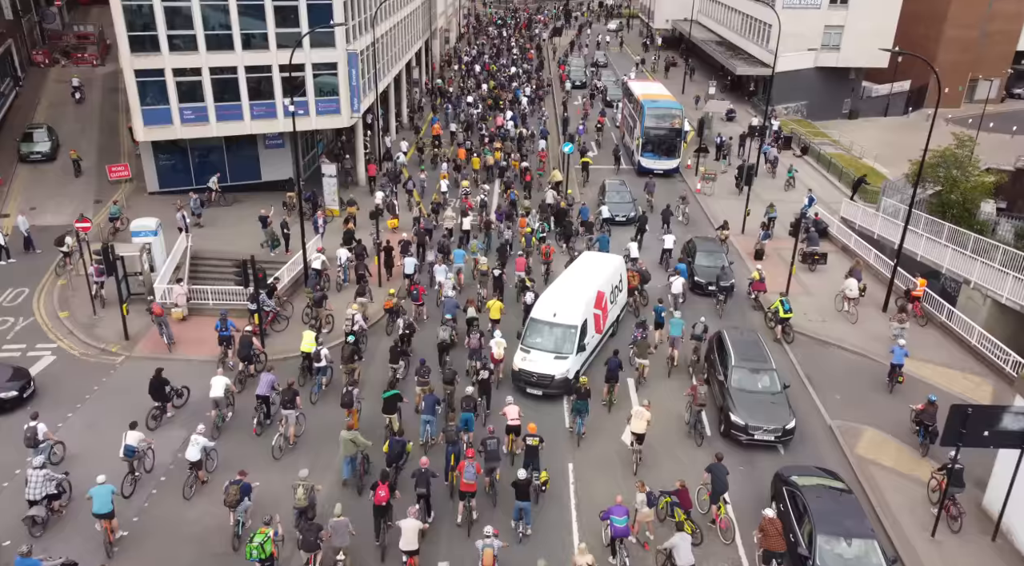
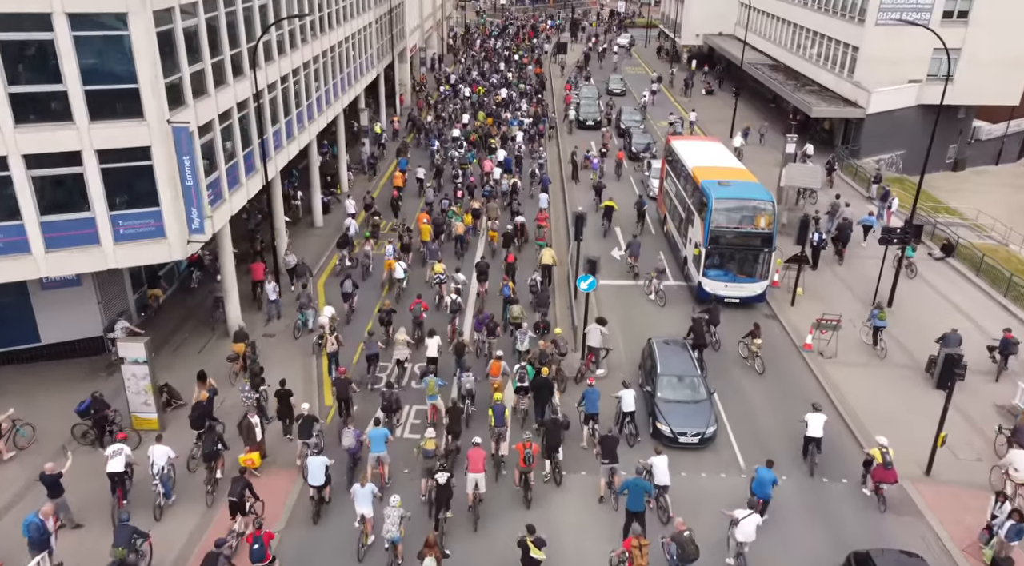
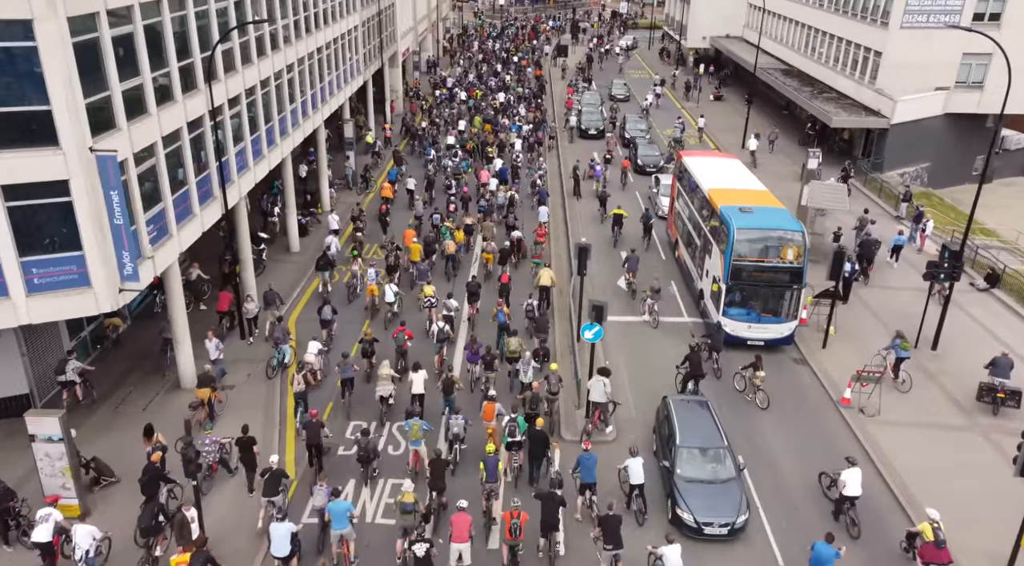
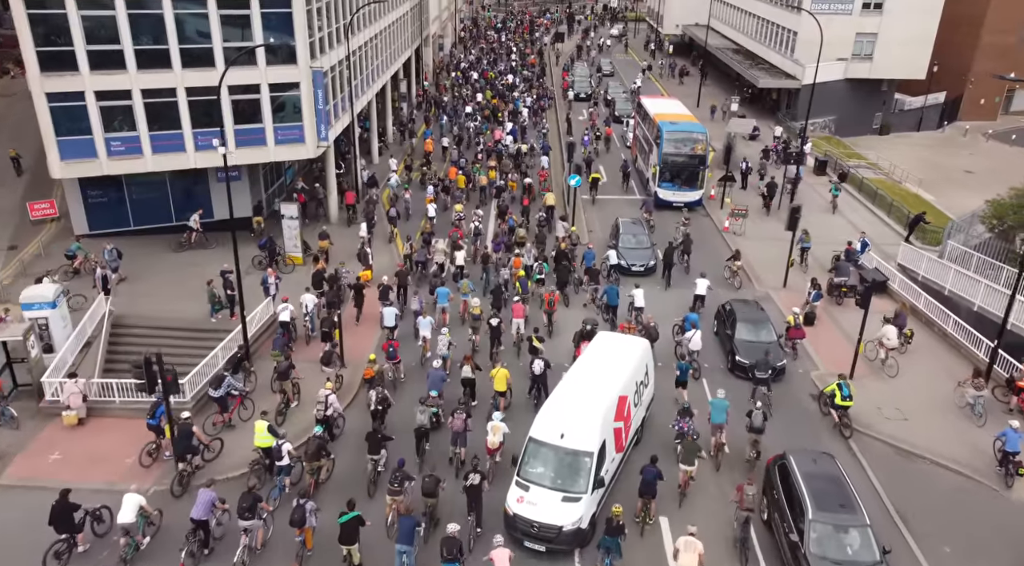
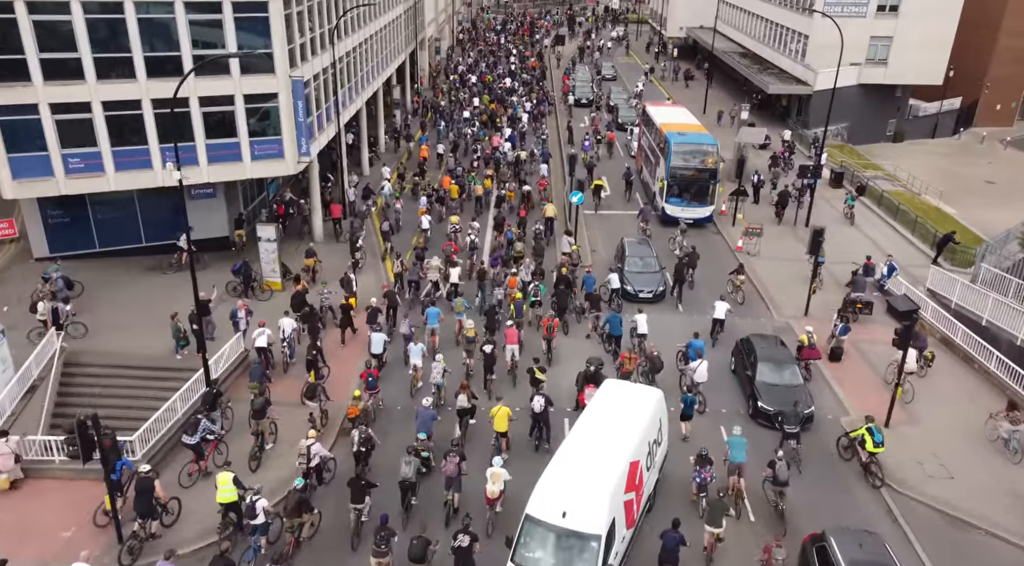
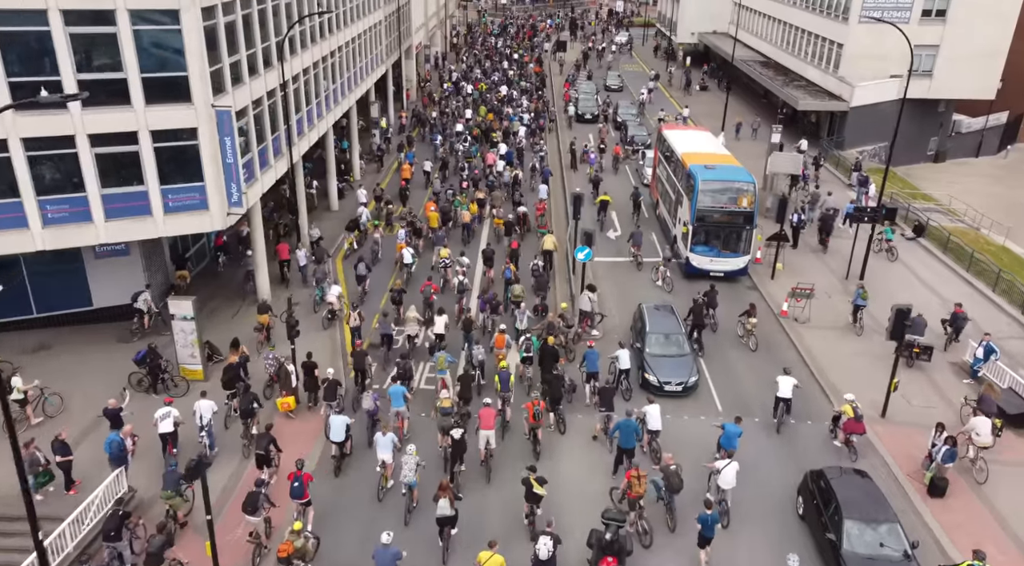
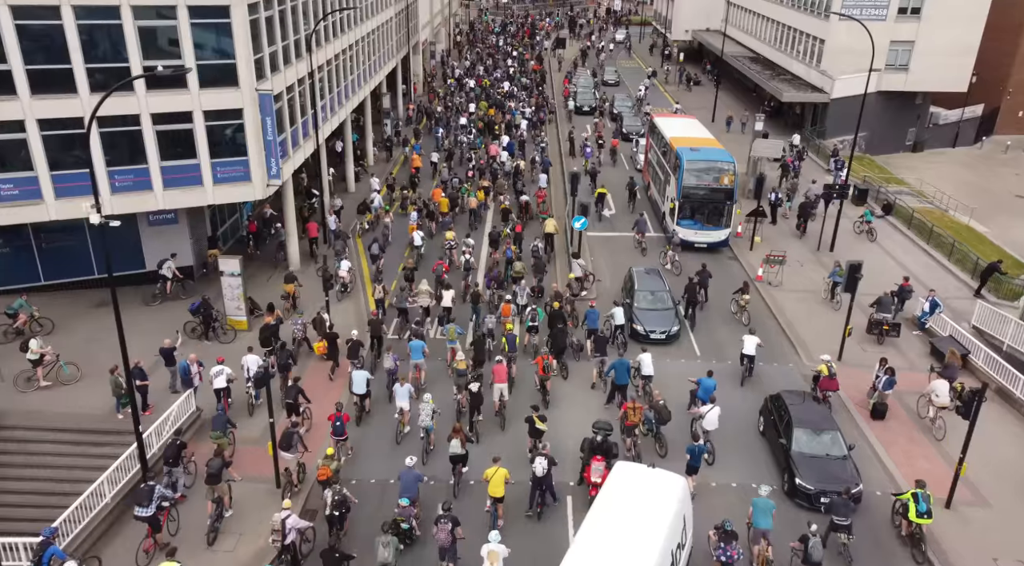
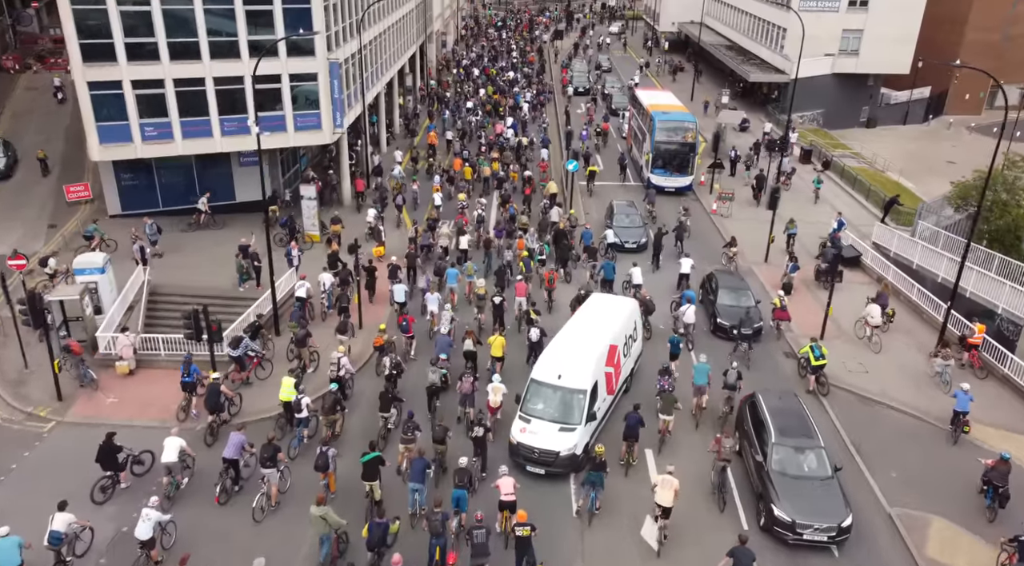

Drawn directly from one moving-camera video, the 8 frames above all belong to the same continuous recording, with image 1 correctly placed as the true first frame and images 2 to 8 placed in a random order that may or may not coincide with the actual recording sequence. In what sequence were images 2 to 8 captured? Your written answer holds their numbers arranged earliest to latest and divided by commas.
8, 4, 5, 7, 6, 2, 3
